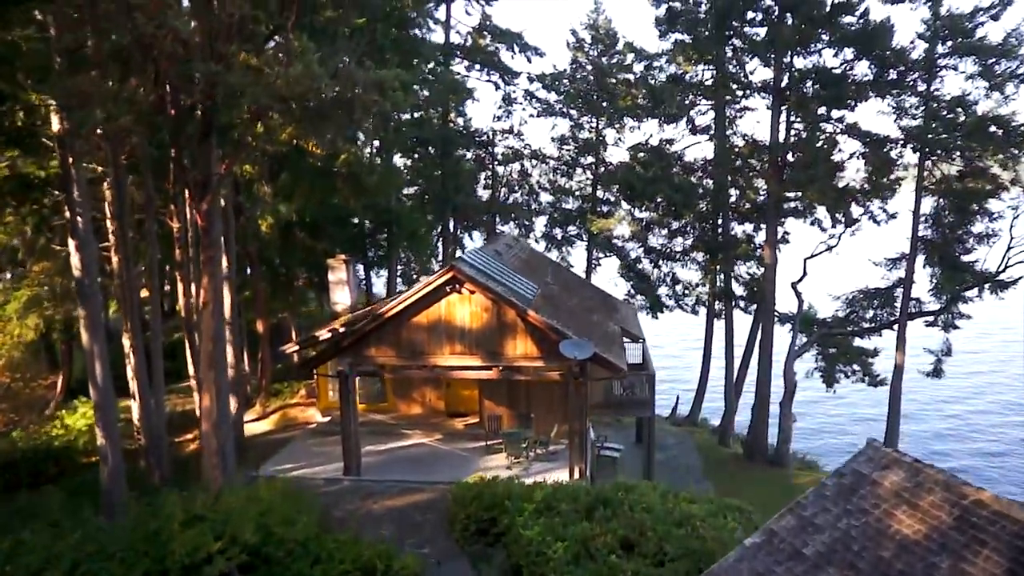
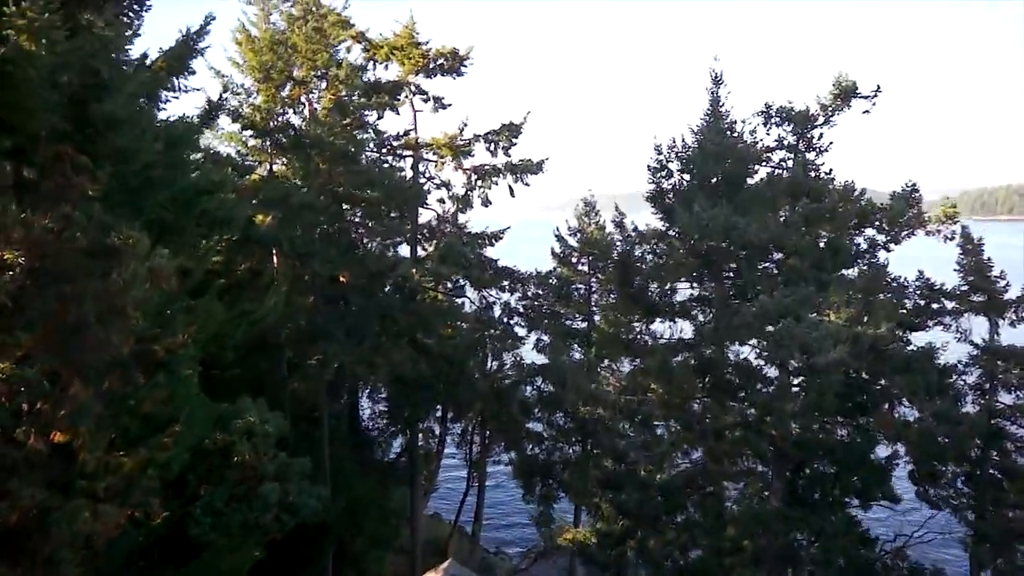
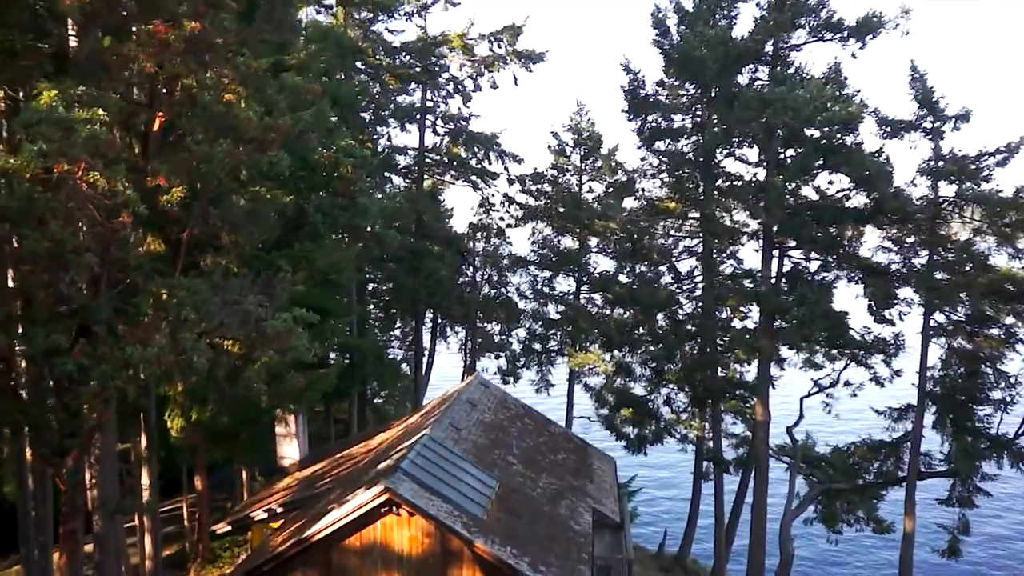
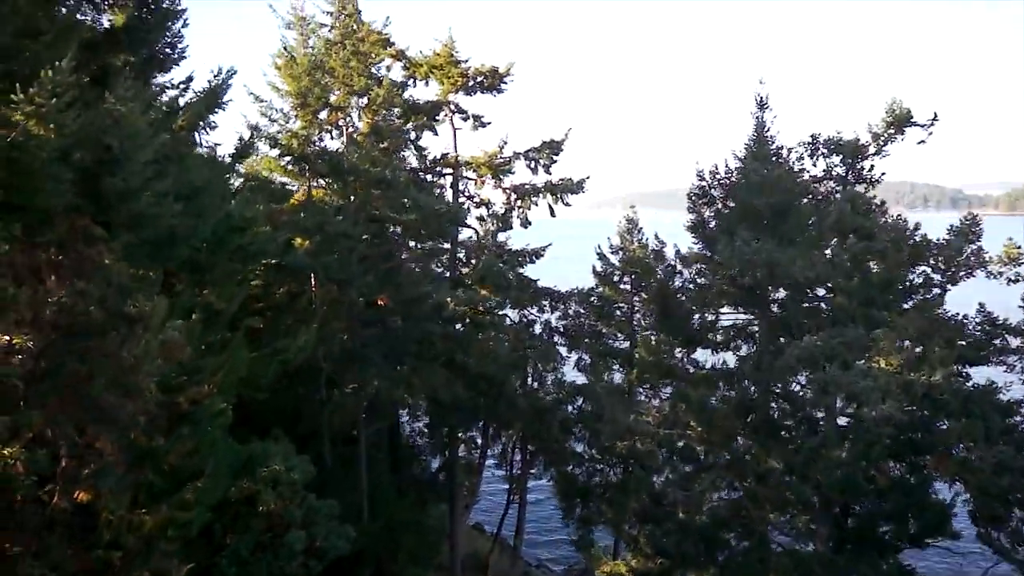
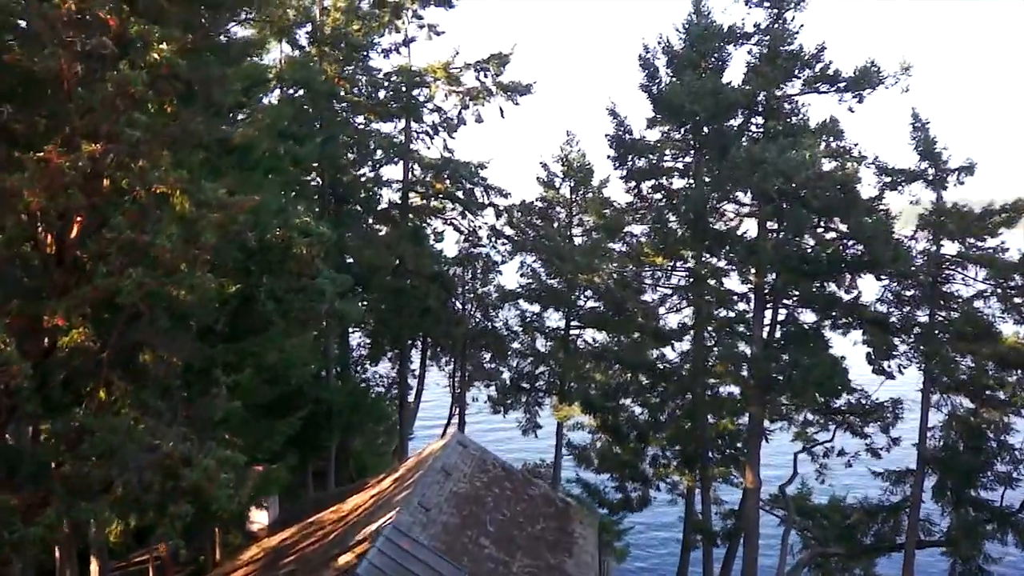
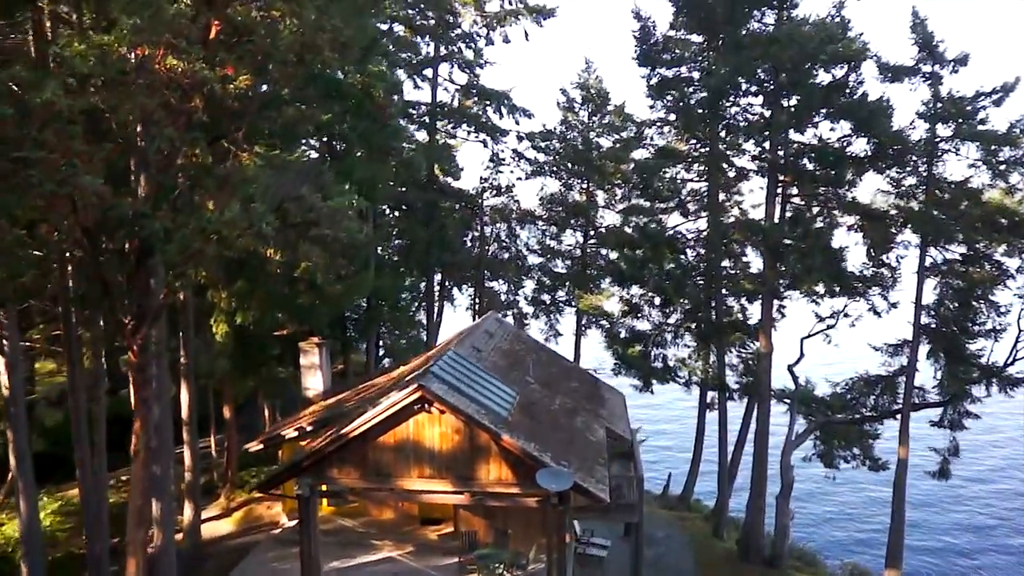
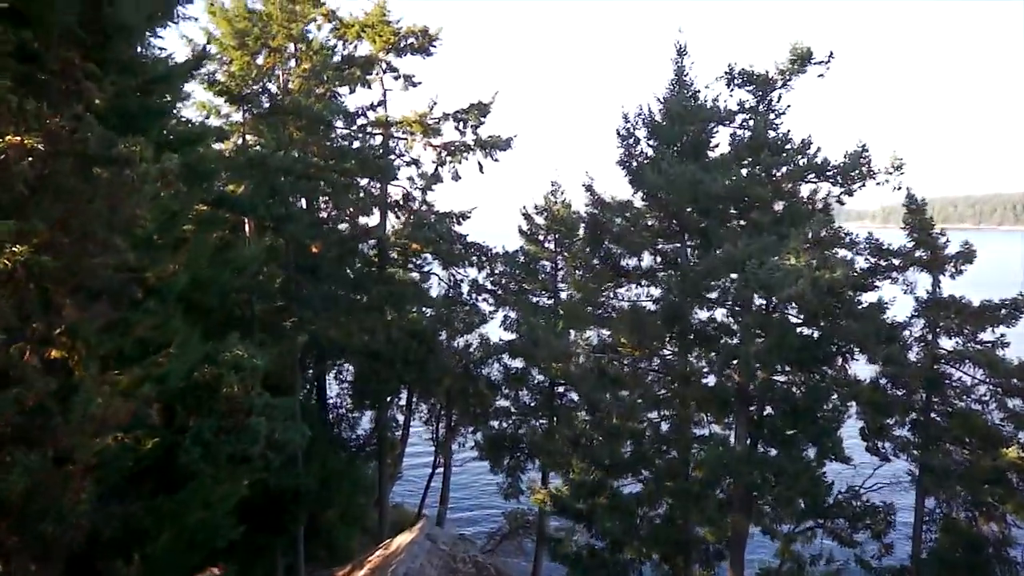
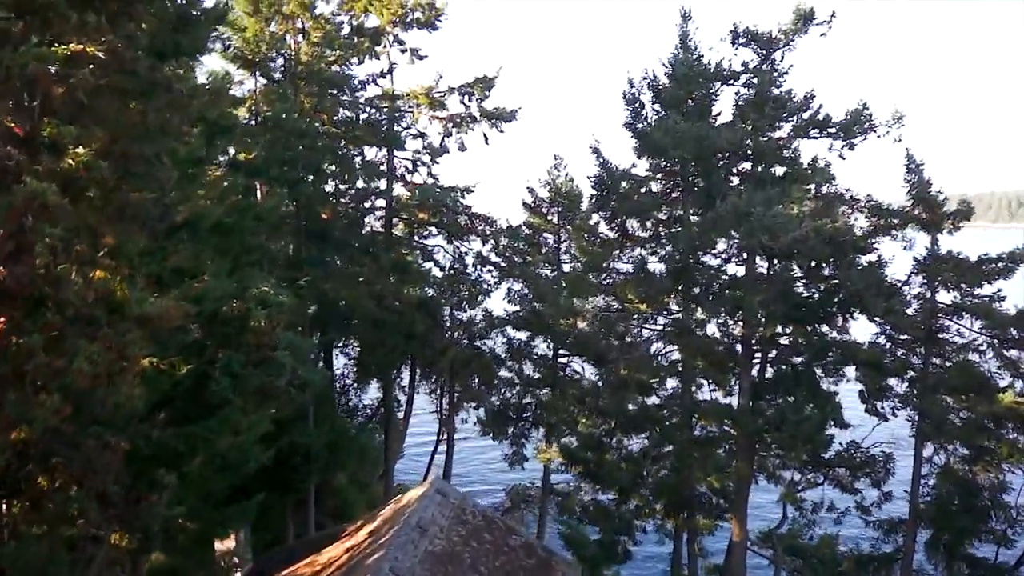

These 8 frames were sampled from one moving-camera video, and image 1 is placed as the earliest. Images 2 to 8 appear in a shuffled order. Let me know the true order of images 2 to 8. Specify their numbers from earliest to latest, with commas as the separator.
6, 3, 5, 8, 7, 2, 4
